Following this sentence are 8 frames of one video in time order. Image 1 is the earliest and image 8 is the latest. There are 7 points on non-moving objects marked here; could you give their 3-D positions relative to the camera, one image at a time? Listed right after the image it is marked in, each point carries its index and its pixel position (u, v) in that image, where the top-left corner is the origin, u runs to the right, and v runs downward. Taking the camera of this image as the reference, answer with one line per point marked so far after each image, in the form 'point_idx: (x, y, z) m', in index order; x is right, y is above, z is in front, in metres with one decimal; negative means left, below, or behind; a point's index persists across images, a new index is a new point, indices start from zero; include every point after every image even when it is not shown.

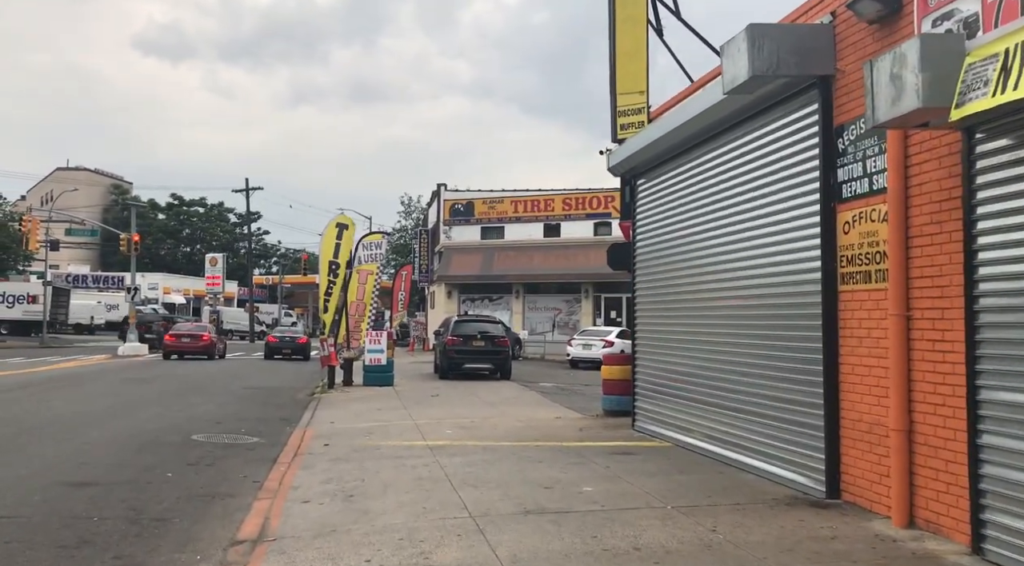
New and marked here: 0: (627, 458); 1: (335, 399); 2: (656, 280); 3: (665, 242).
0: (+1.3, -1.9, +9.3) m
1: (-3.7, -2.4, +17.8) m
2: (+1.9, +0.1, +11.9) m
3: (+2.0, +0.6, +11.6) m
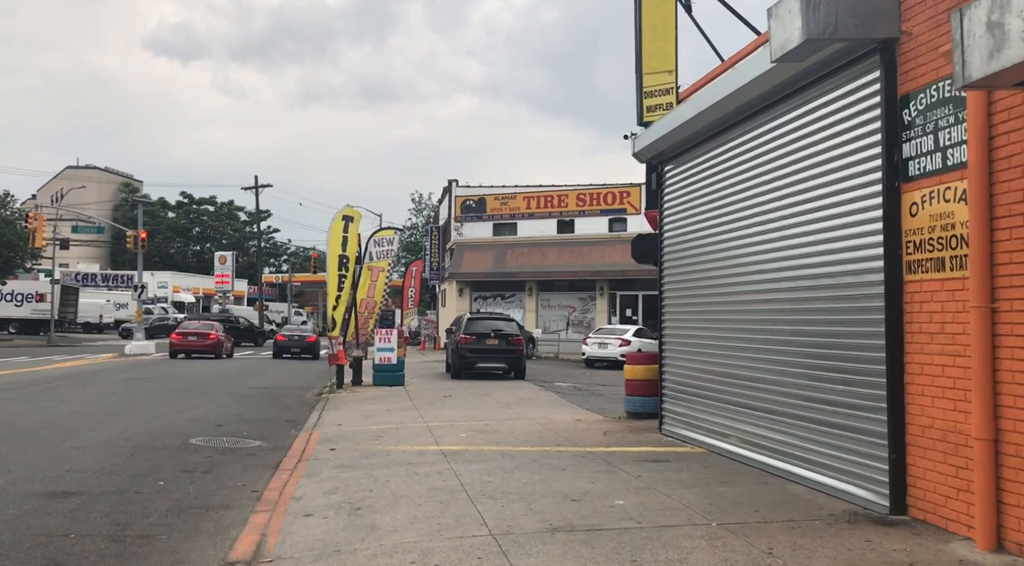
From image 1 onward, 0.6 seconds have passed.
0: (+1.5, -1.8, +8.5) m
1: (-3.4, -2.4, +17.1) m
2: (+2.2, +0.1, +11.1) m
3: (+2.3, +0.6, +10.8) m
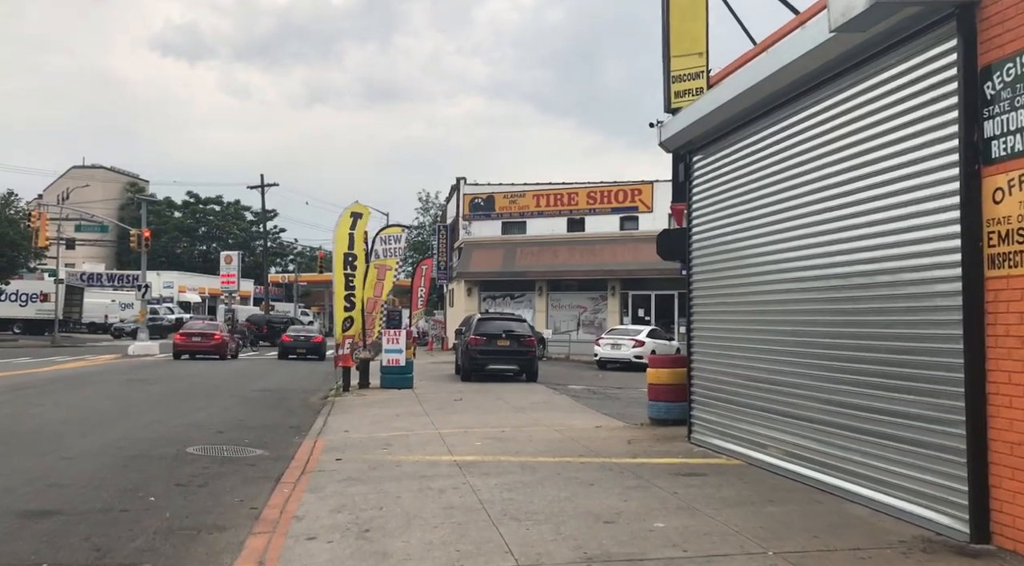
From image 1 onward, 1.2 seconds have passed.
0: (+1.7, -1.8, +7.8) m
1: (-3.1, -2.3, +16.4) m
2: (+2.4, +0.2, +10.4) m
3: (+2.5, +0.7, +10.1) m
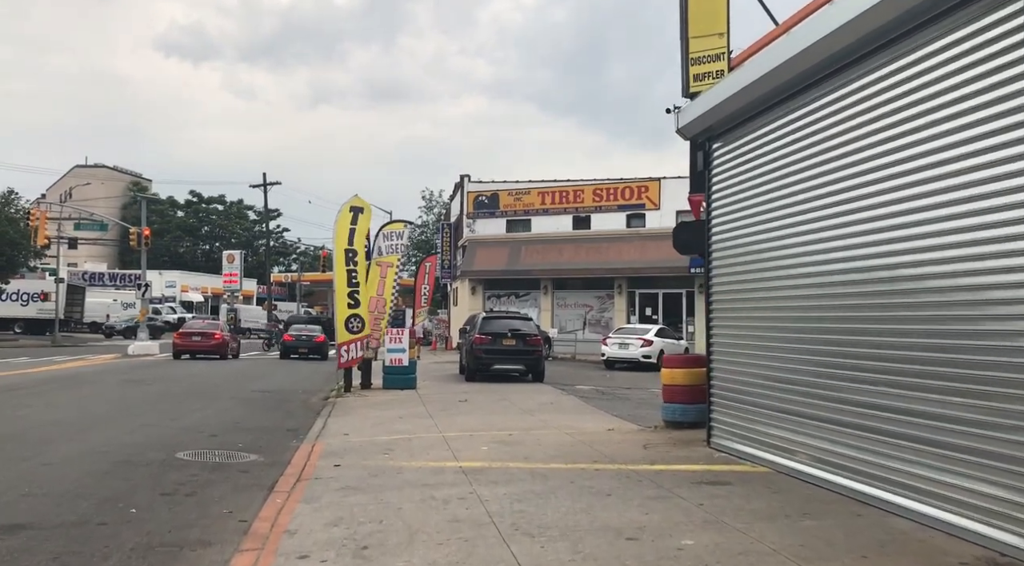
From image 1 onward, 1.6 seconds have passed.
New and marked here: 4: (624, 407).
0: (+1.8, -1.8, +7.2) m
1: (-3.0, -2.3, +15.8) m
2: (+2.5, +0.2, +9.8) m
3: (+2.6, +0.7, +9.5) m
4: (+2.1, -2.3, +16.1) m
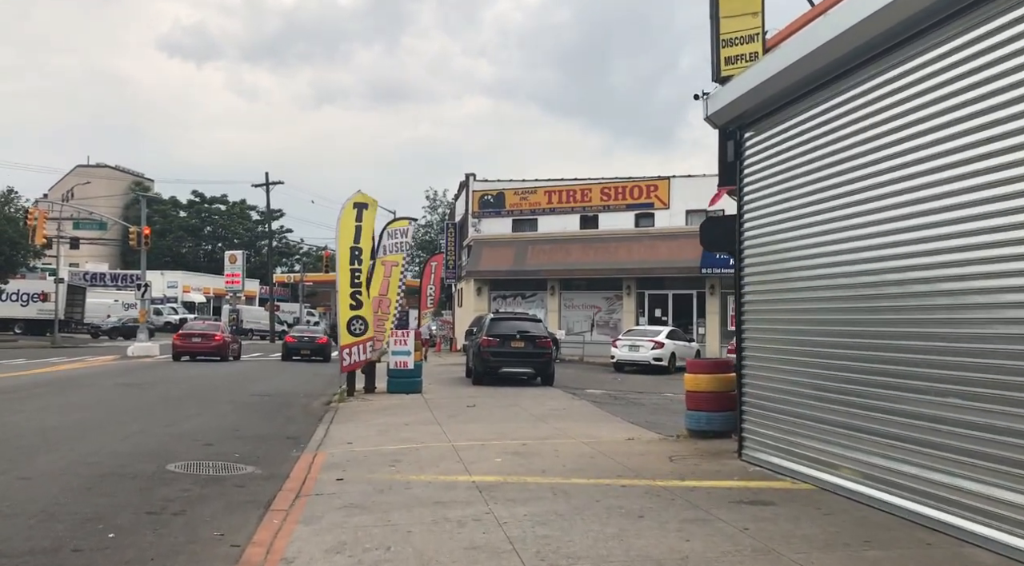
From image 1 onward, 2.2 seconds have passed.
0: (+1.9, -1.7, +6.5) m
1: (-2.8, -2.3, +15.1) m
2: (+2.7, +0.2, +9.1) m
3: (+2.7, +0.7, +8.8) m
4: (+2.3, -2.3, +15.4) m
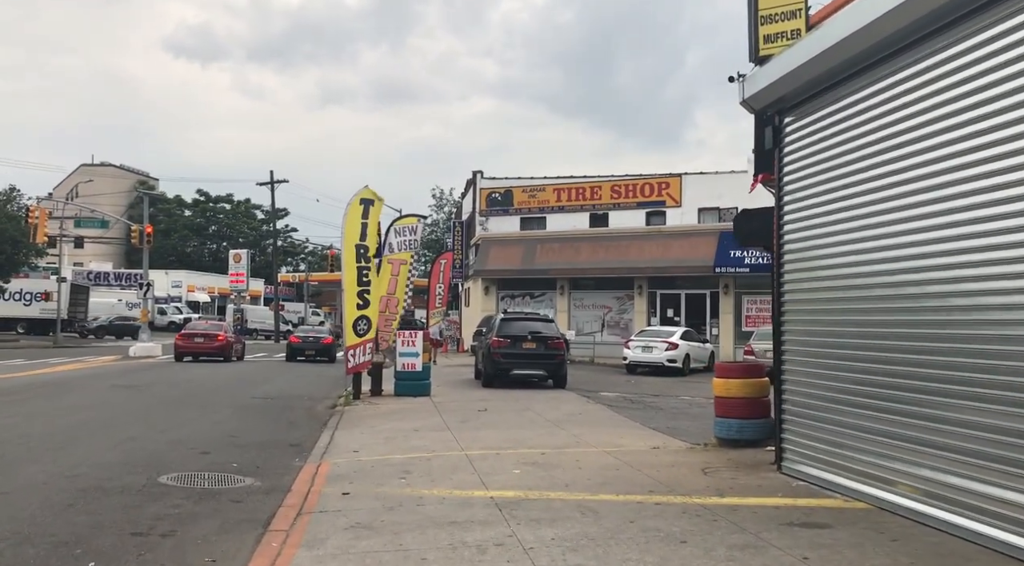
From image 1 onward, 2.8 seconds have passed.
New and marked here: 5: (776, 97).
0: (+2.1, -1.7, +5.8) m
1: (-2.6, -2.2, +14.5) m
2: (+2.9, +0.2, +8.4) m
3: (+2.9, +0.7, +8.1) m
4: (+2.5, -2.3, +14.7) m
5: (+2.6, +1.9, +8.5) m
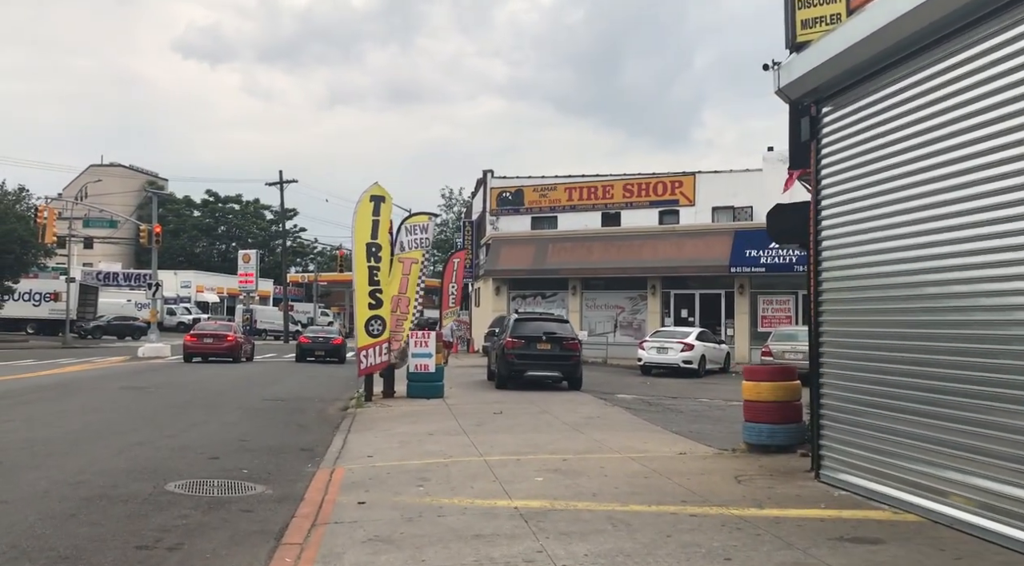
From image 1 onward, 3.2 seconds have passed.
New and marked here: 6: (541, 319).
0: (+2.3, -1.7, +5.4) m
1: (-2.3, -2.2, +14.1) m
2: (+3.1, +0.3, +7.9) m
3: (+3.1, +0.8, +7.7) m
4: (+2.8, -2.3, +14.2) m
5: (+2.9, +1.9, +8.1) m
6: (+0.7, -0.8, +19.8) m
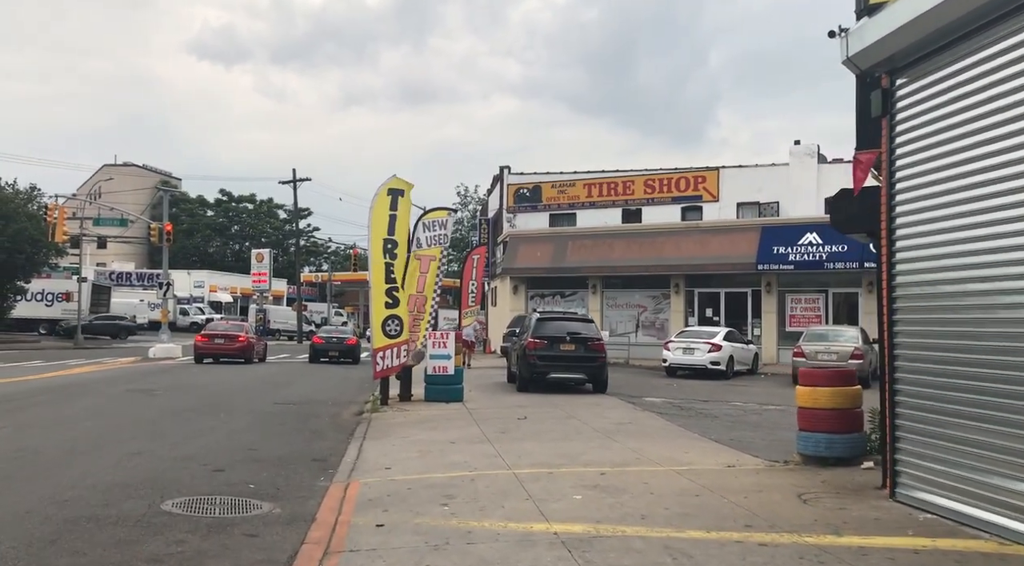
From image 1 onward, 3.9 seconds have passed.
0: (+2.5, -1.7, +4.5) m
1: (-1.9, -2.2, +13.3) m
2: (+3.4, +0.3, +7.0) m
3: (+3.4, +0.8, +6.7) m
4: (+3.2, -2.3, +13.3) m
5: (+3.2, +1.9, +7.2) m
6: (+1.2, -0.8, +19.0) m
